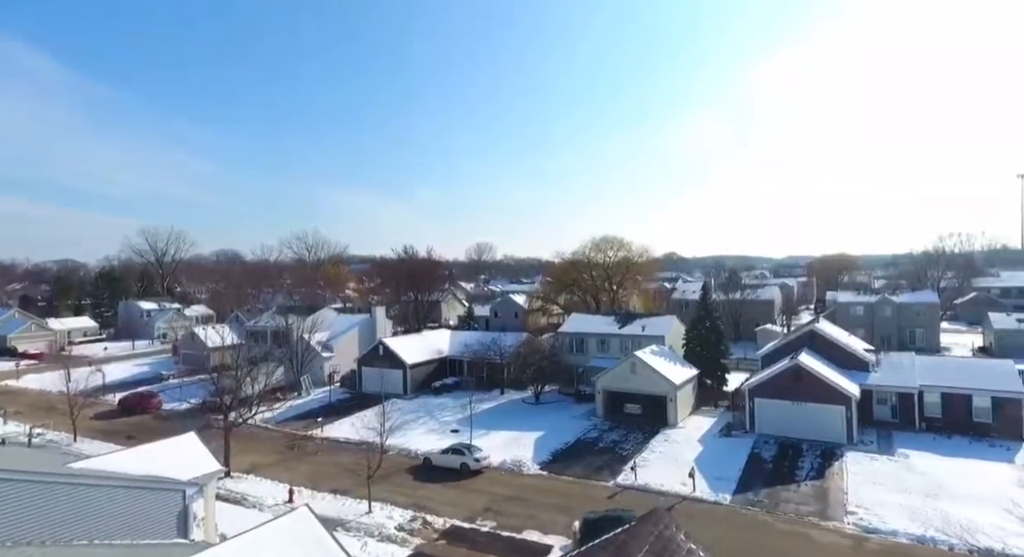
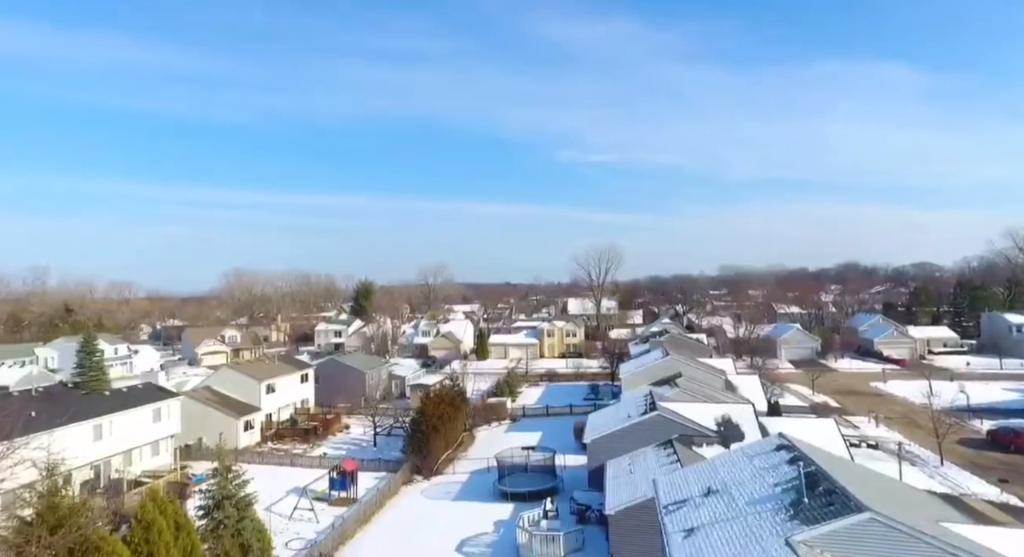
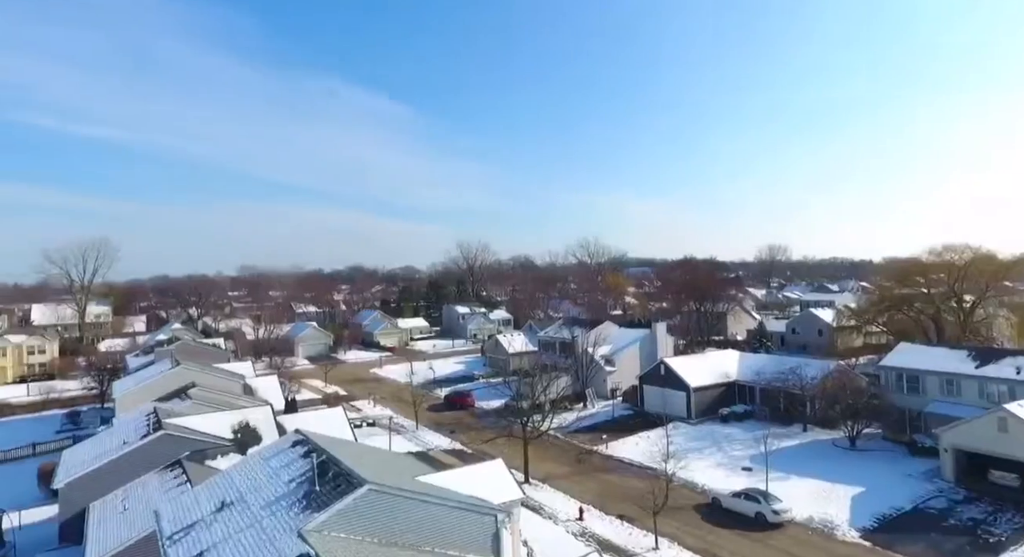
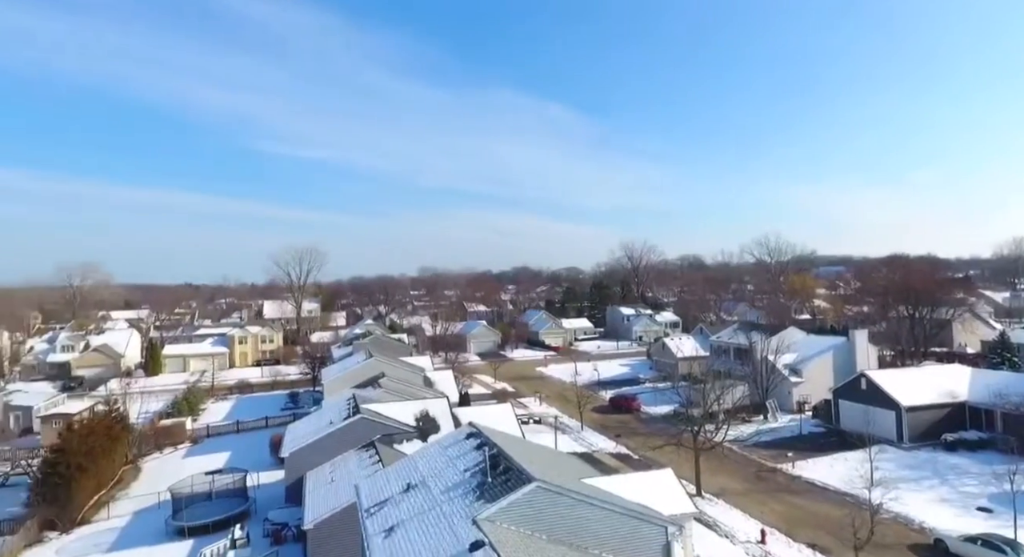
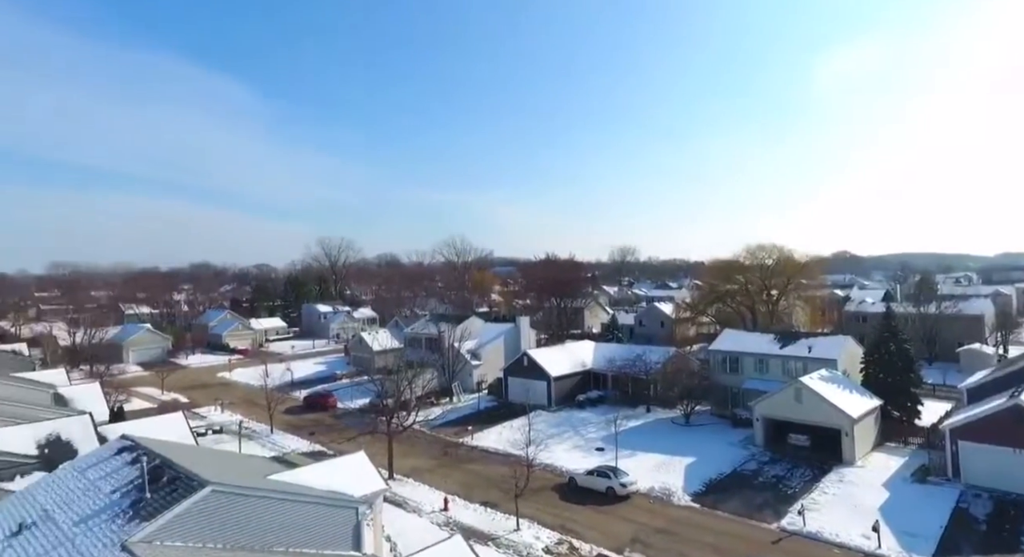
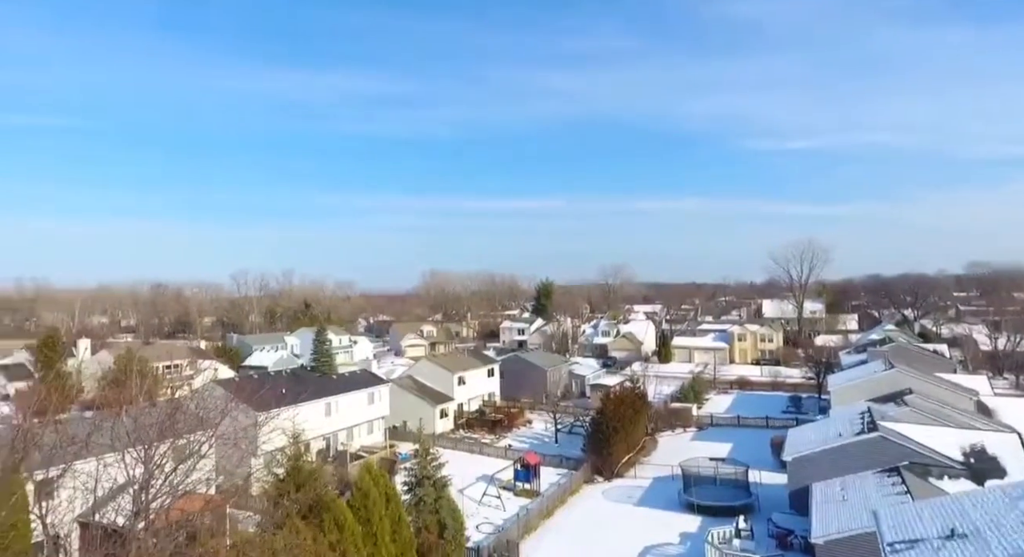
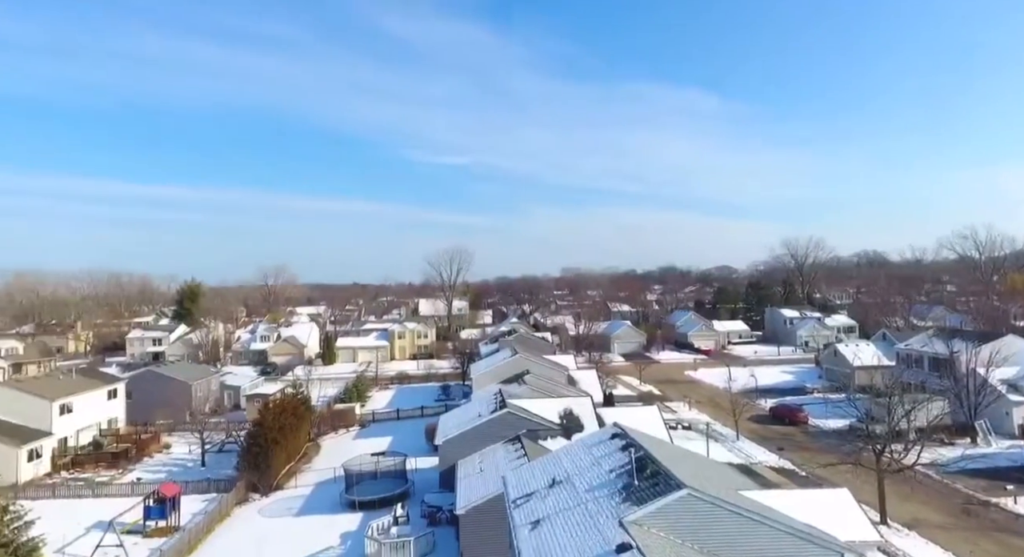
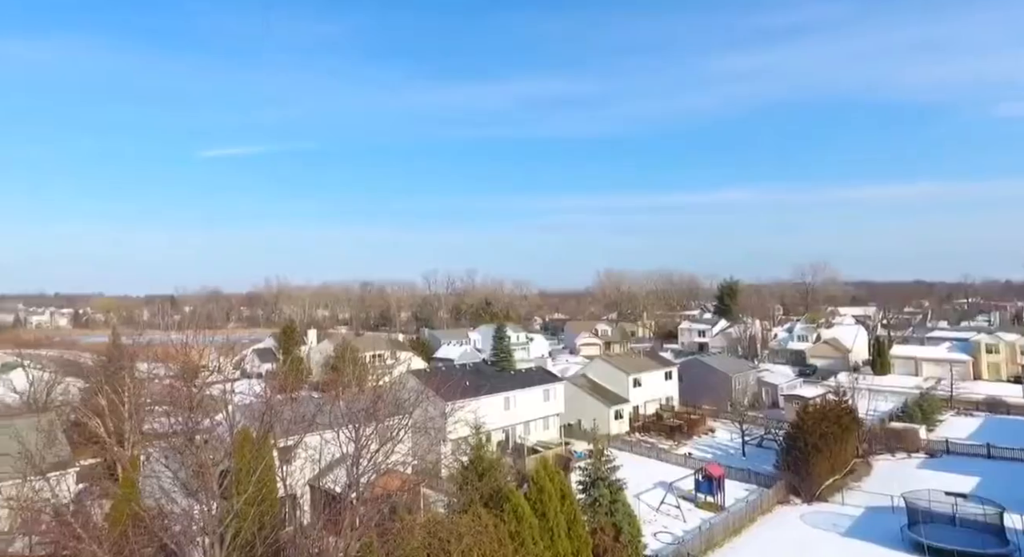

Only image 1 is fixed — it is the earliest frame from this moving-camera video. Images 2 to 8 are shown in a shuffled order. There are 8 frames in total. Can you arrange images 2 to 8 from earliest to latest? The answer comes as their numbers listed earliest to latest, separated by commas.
5, 3, 4, 7, 2, 6, 8
